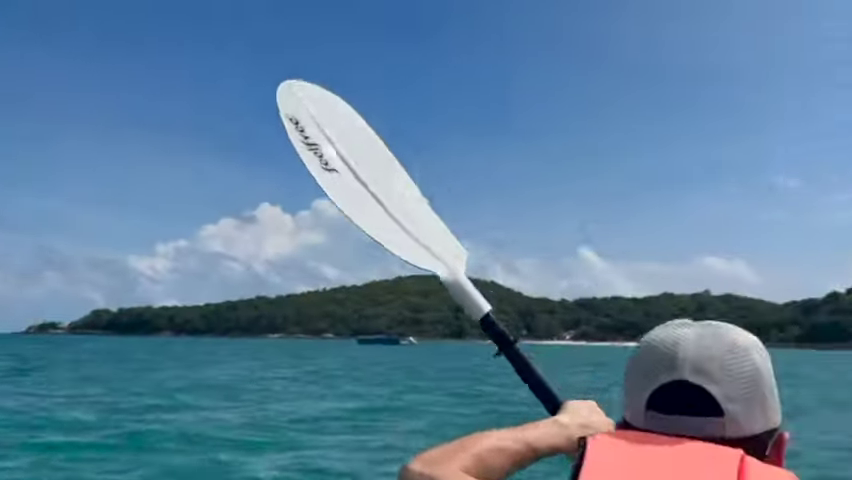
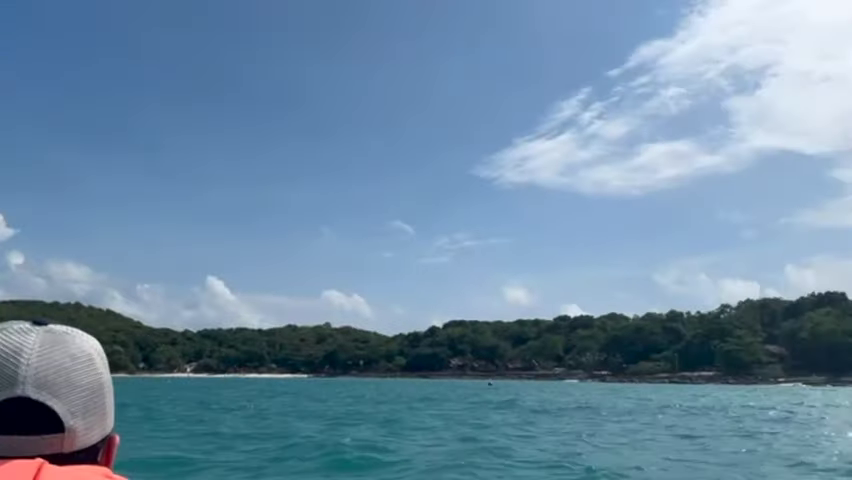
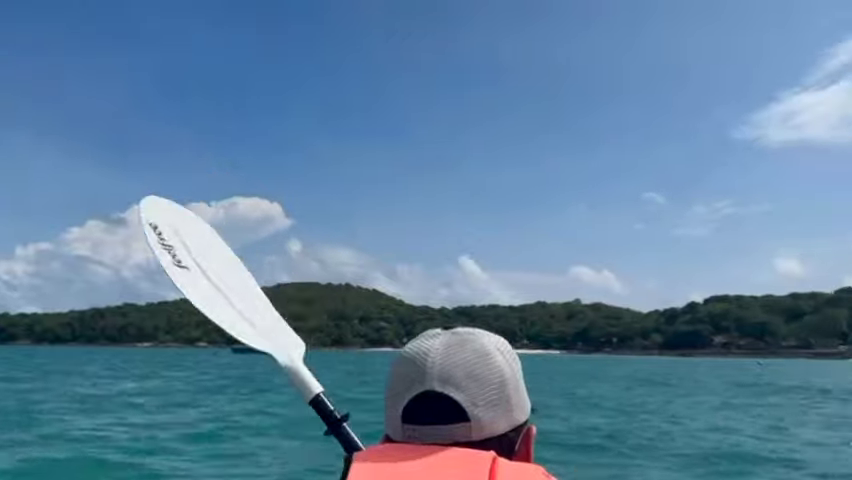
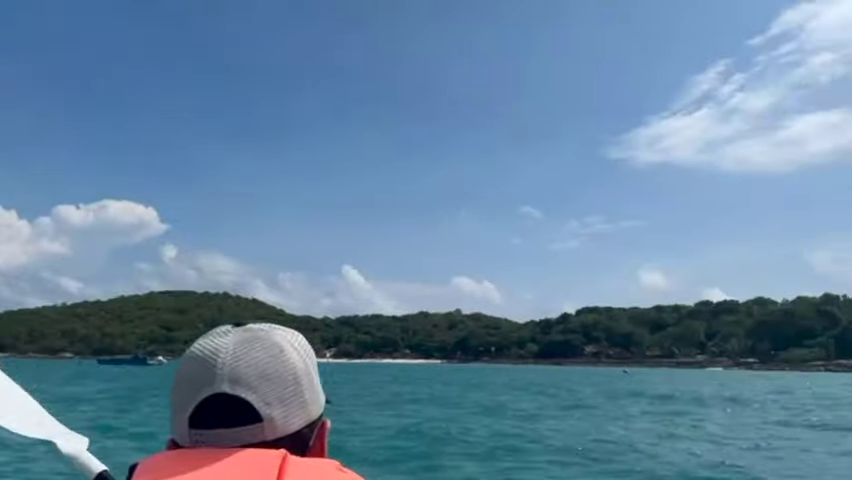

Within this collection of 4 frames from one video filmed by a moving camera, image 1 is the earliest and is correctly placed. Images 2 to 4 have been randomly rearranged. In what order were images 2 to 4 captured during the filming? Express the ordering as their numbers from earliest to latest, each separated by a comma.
3, 4, 2
